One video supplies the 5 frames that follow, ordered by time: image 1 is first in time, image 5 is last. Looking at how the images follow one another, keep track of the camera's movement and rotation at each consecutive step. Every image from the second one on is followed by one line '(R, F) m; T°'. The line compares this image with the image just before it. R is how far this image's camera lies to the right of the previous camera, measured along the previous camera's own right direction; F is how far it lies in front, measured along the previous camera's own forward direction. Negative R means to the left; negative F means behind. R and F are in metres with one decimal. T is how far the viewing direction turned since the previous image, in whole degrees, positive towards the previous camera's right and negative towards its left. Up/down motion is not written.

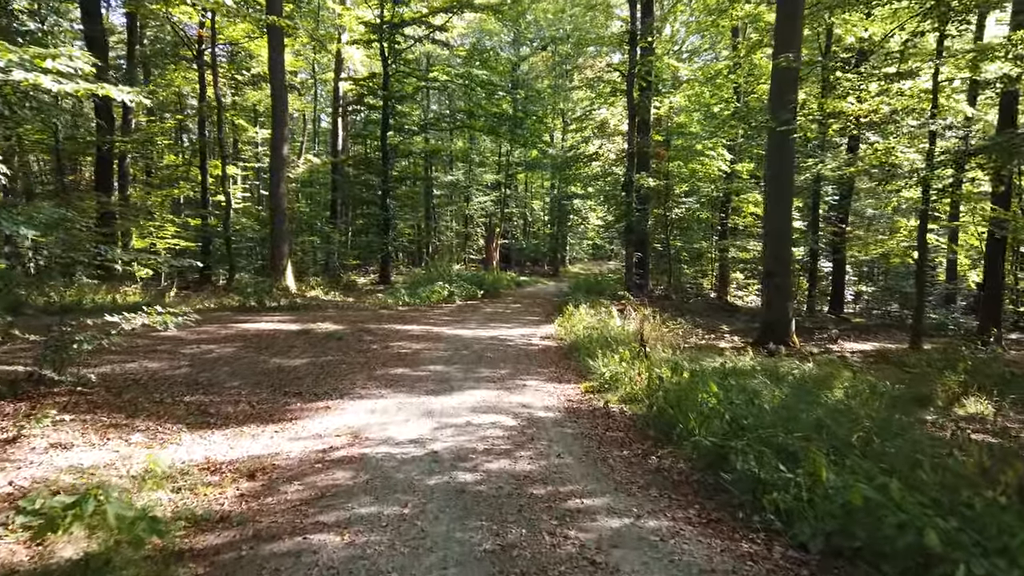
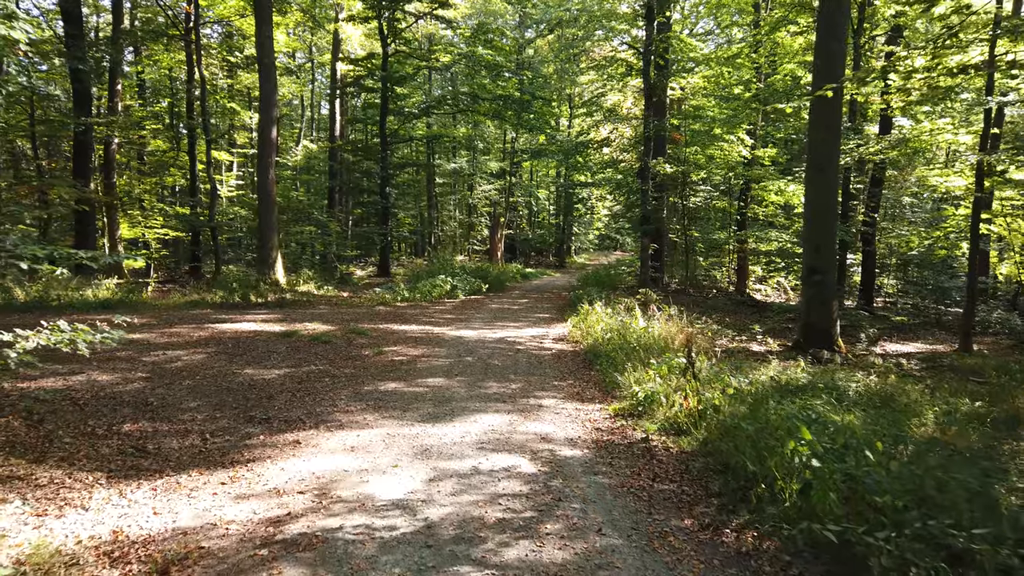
(-0.1, +1.2) m; 0°
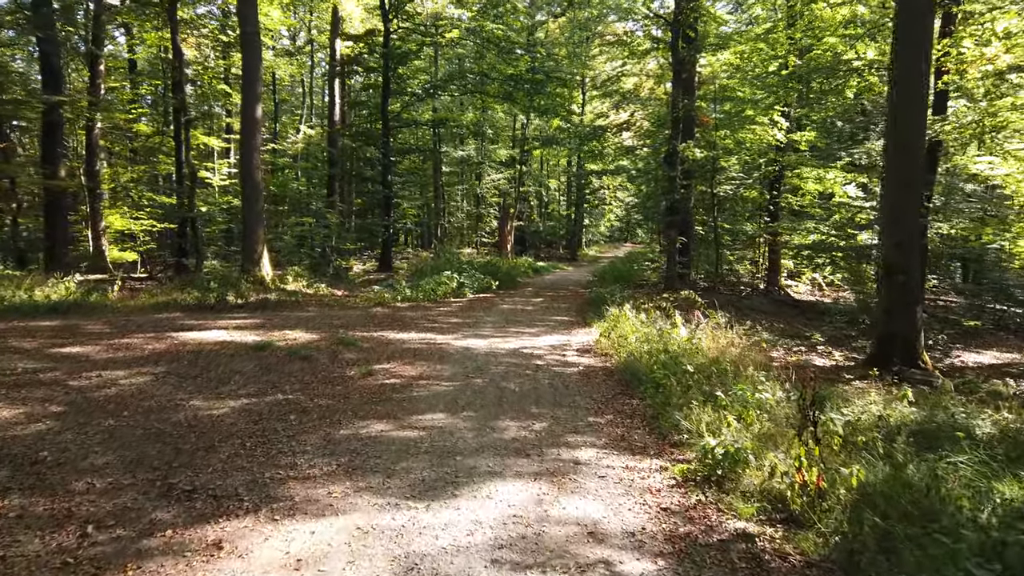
(-0.1, +1.6) m; -1°
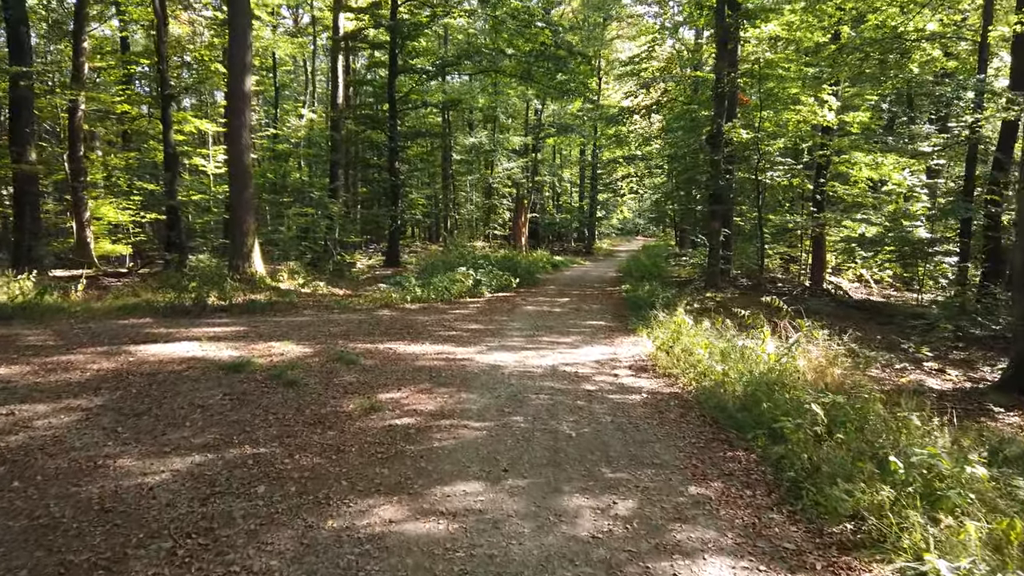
(-0.3, +1.7) m; 0°
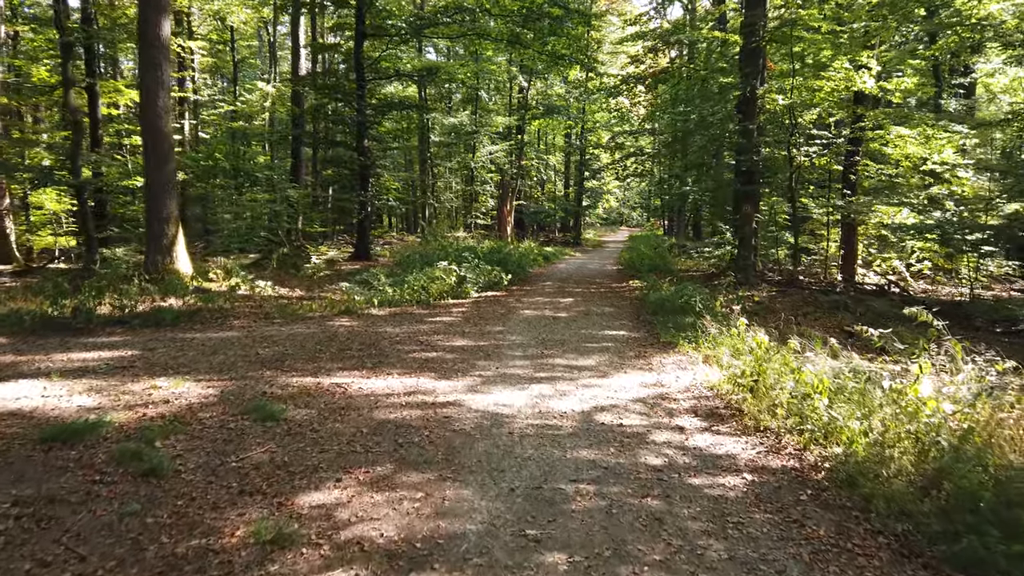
(-0.2, +2.4) m; +2°
